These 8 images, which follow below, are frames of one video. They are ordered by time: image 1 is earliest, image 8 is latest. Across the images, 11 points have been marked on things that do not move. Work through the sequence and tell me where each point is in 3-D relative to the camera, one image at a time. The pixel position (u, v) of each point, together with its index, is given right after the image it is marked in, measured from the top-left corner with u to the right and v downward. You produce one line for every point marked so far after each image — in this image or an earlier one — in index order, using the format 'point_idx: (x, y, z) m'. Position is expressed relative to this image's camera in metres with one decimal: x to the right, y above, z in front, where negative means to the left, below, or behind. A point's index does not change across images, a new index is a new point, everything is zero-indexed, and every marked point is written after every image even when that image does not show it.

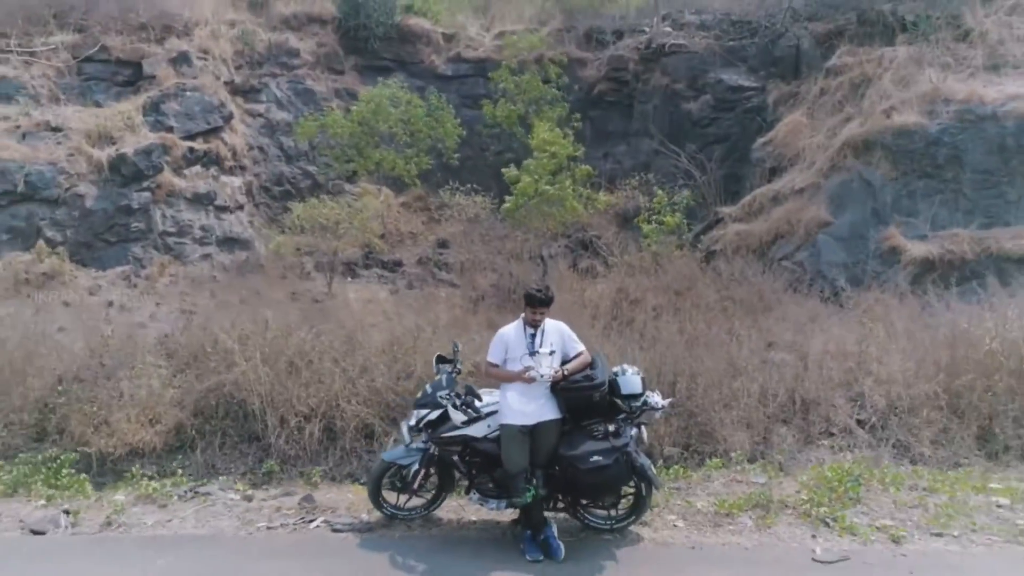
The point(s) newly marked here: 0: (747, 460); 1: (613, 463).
0: (+1.7, -1.2, +5.3) m
1: (+0.5, -0.8, +3.8) m
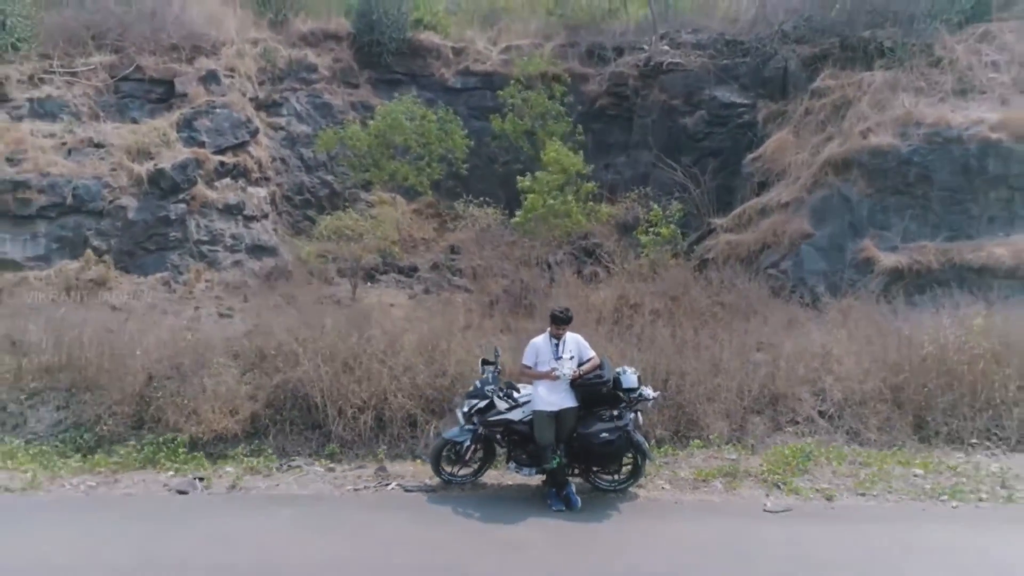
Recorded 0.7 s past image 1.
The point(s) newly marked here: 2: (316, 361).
0: (+1.8, -1.3, +6.4) m
1: (+0.7, -0.9, +5.0) m
2: (-1.9, -0.7, +7.2) m
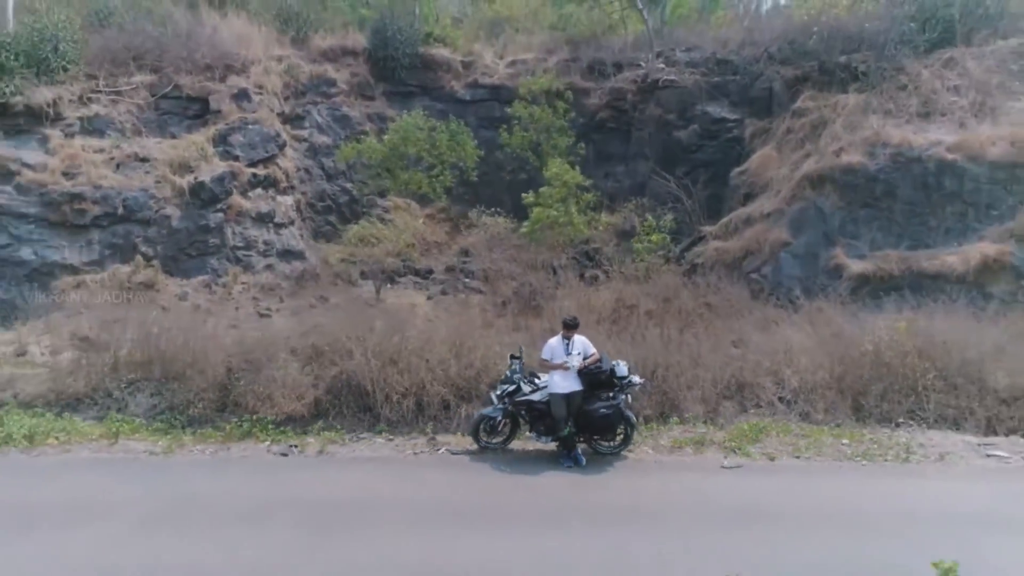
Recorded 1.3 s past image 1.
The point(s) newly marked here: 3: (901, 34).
0: (+2.0, -1.4, +8.0) m
1: (+0.9, -1.1, +6.5) m
2: (-1.7, -0.8, +8.7) m
3: (+8.7, +5.7, +17.0) m
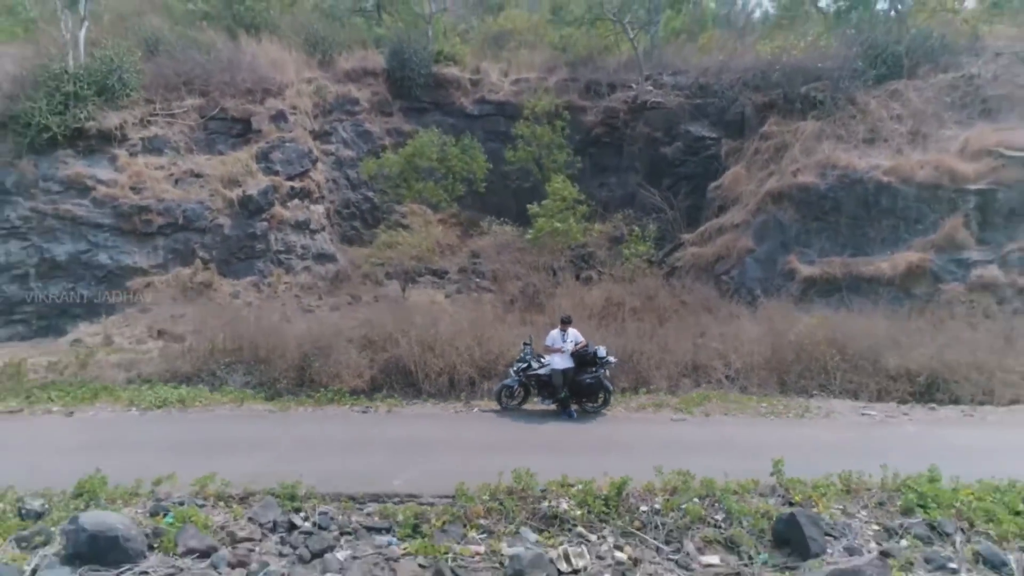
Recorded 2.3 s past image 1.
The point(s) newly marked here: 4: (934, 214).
0: (+2.2, -1.5, +10.6) m
1: (+1.0, -1.1, +9.1) m
2: (-1.5, -0.9, +11.3) m
3: (+8.9, +5.7, +19.5) m
4: (+8.7, +1.5, +15.3) m
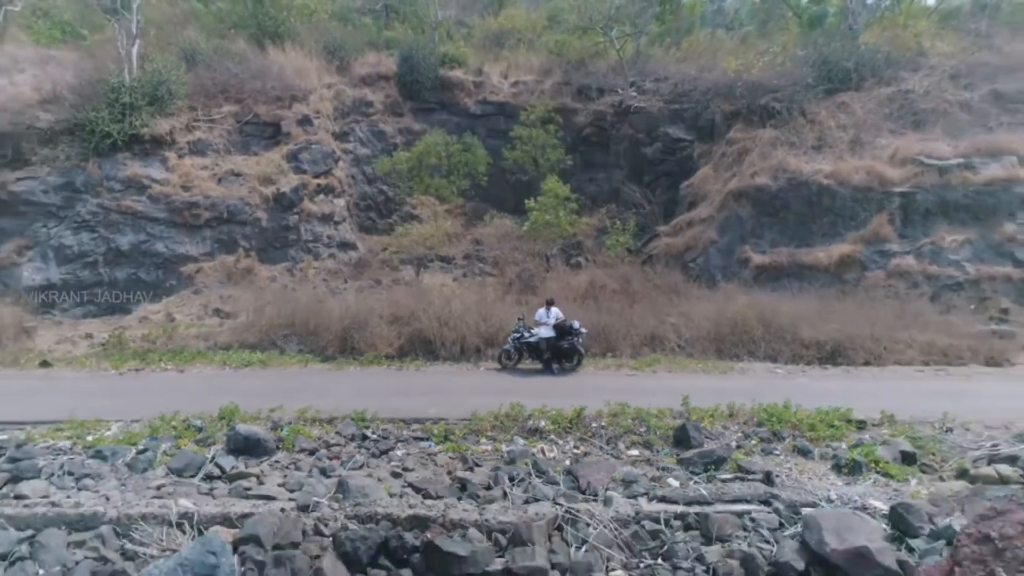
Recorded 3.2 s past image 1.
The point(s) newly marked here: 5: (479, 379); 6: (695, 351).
0: (+2.1, -1.2, +13.6) m
1: (+1.0, -1.0, +12.1) m
2: (-1.6, -0.6, +14.3) m
3: (+8.9, +6.1, +22.3) m
4: (+8.7, +1.9, +18.2) m
5: (-0.5, -1.4, +11.4) m
6: (+3.4, -1.2, +13.7) m
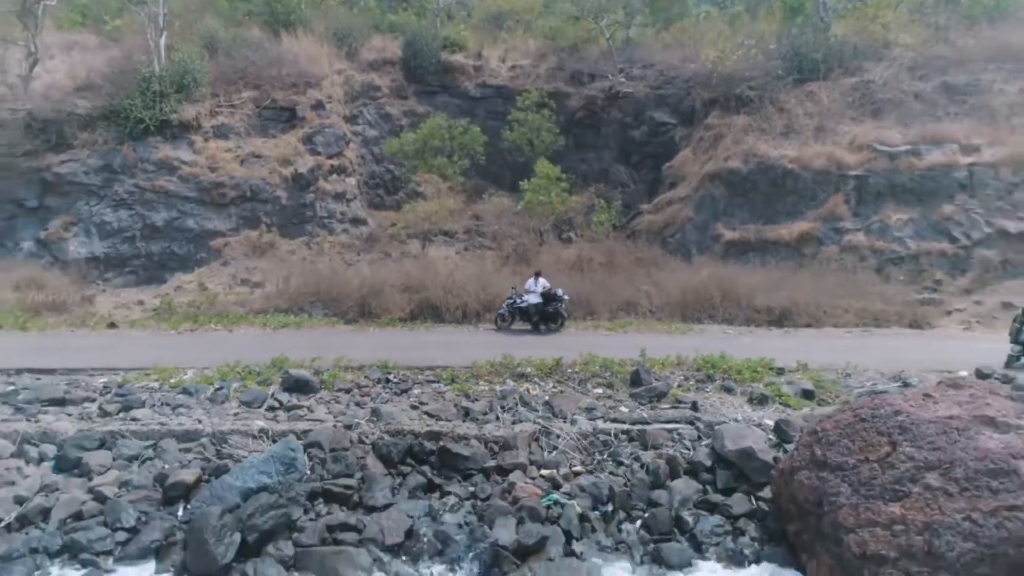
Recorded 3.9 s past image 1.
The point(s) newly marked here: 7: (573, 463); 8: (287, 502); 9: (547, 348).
0: (+2.0, -0.7, +15.9) m
1: (+0.9, -0.5, +14.4) m
2: (-1.7, 0.0, +16.6) m
3: (+8.8, +7.0, +24.3) m
4: (+8.6, +2.6, +20.4) m
5: (-0.6, -0.9, +13.7) m
6: (+3.3, -0.6, +16.0) m
7: (+0.7, -1.9, +8.1) m
8: (-2.2, -2.1, +7.3) m
9: (+0.6, -1.0, +12.6) m
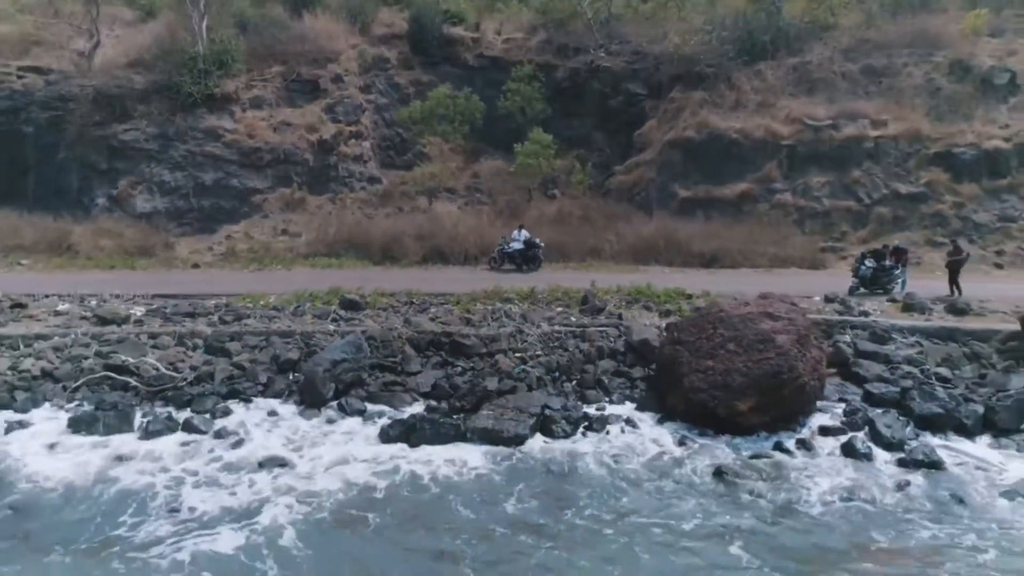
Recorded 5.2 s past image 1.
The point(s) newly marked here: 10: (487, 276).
0: (+1.8, +0.7, +20.5) m
1: (+0.6, +0.8, +19.0) m
2: (-2.0, +1.4, +21.1) m
3: (+8.5, +9.0, +28.4) m
4: (+8.3, +4.3, +24.7) m
5: (-0.9, +0.3, +18.3) m
6: (+3.0, +0.8, +20.5) m
7: (+0.4, -1.0, +12.8) m
8: (-2.5, -1.3, +12.0) m
9: (+0.3, +0.1, +17.2) m
10: (-0.6, +0.3, +18.1) m
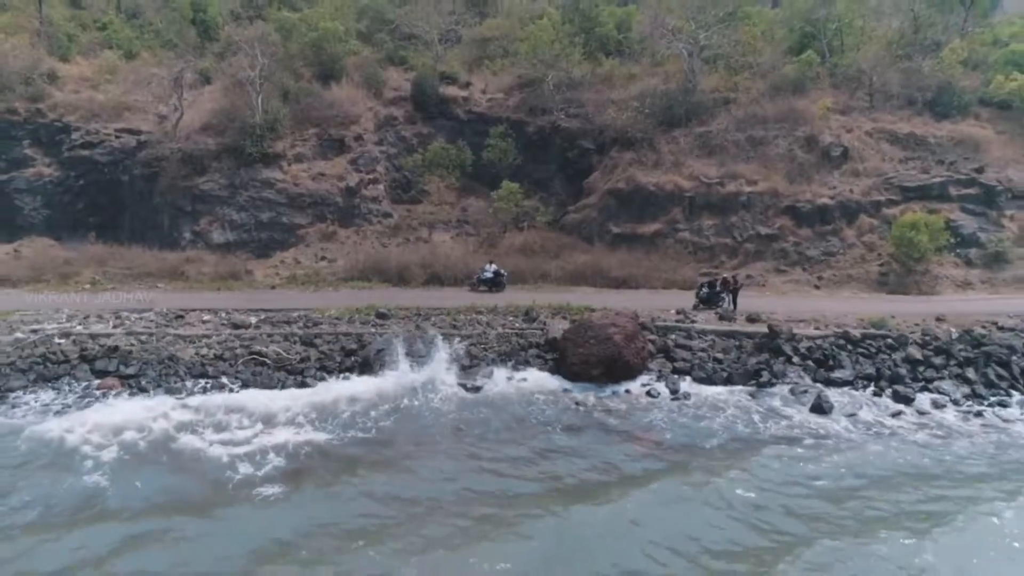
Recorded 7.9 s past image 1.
0: (+0.7, +0.2, +29.8) m
1: (-0.4, +0.3, +28.3) m
2: (-3.0, +0.9, +30.4) m
3: (+7.5, +8.5, +37.7) m
4: (+7.3, +3.8, +34.1) m
5: (-1.9, -0.2, +27.6) m
6: (+2.0, +0.2, +29.9) m
7: (-0.5, -1.6, +22.1) m
8: (-3.5, -1.9, +21.3) m
9: (-0.7, -0.4, +26.5) m
10: (-1.6, -0.3, +27.4) m
